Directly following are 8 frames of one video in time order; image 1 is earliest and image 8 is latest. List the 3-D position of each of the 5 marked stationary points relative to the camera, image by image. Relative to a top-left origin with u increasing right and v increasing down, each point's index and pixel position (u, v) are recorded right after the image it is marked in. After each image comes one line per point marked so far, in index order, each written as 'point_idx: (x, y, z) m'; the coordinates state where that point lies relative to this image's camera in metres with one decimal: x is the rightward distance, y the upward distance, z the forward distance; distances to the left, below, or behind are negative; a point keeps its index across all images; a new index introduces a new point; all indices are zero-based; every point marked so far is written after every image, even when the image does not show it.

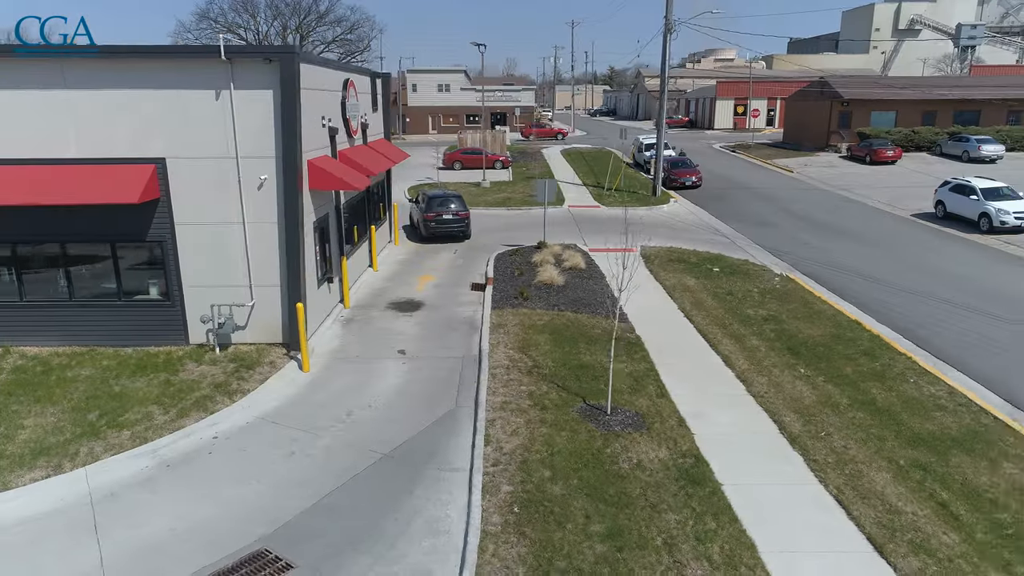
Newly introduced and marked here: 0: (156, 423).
0: (-5.3, -2.0, +10.5) m
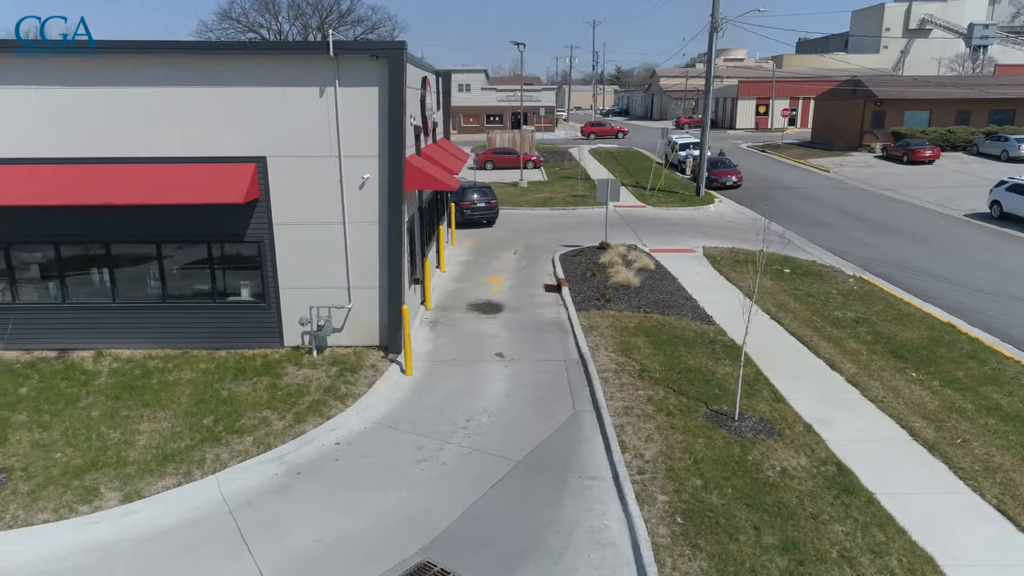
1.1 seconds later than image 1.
0: (-3.5, -2.1, +10.2) m
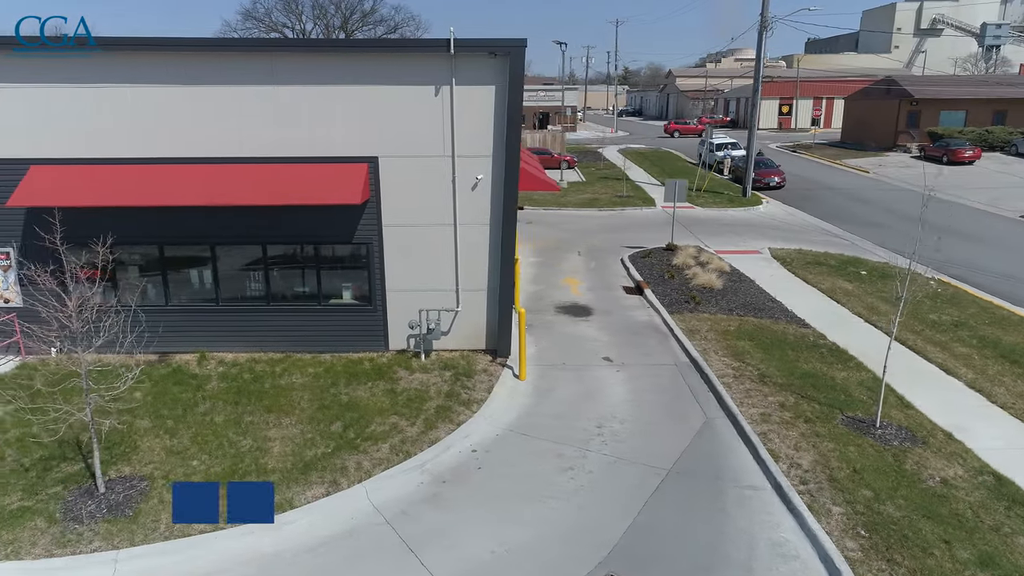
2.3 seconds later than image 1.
0: (-1.5, -2.1, +10.0) m
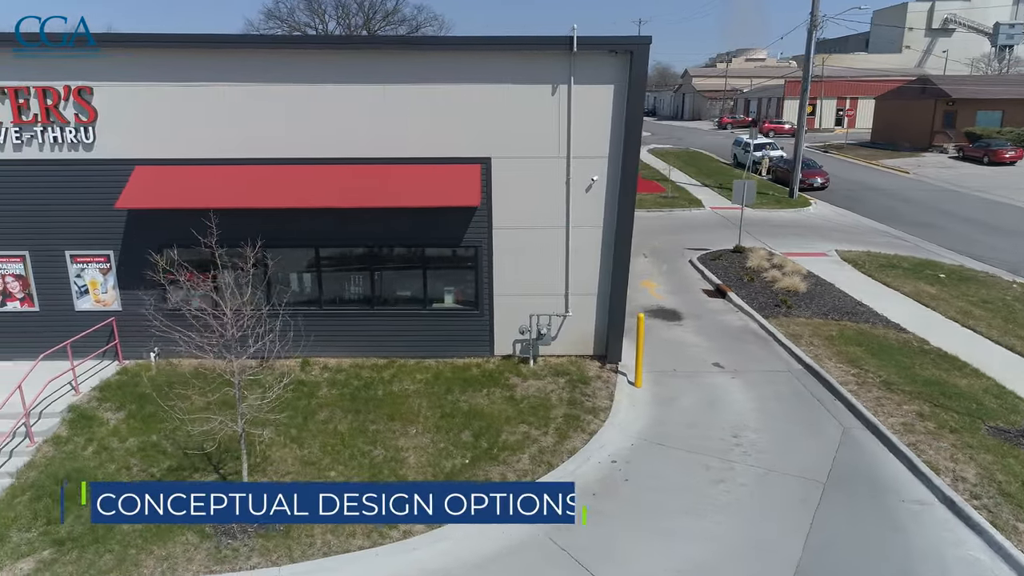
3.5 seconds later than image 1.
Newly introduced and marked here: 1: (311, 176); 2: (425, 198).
0: (+0.5, -2.2, +9.7) m
1: (-3.3, +1.9, +11.5) m
2: (-1.4, +1.4, +11.1) m
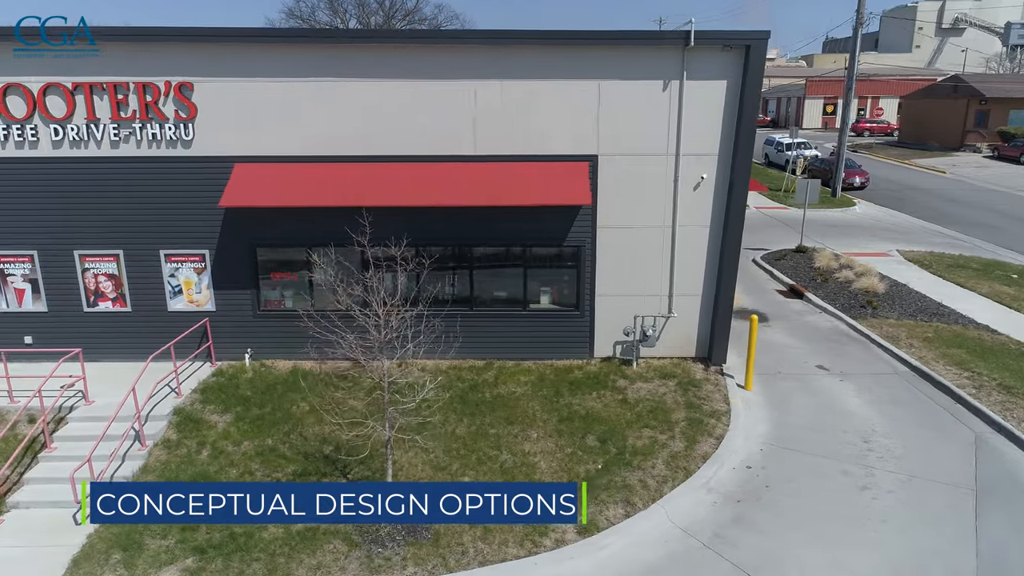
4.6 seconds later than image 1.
0: (+2.2, -2.2, +9.4) m
1: (-1.6, +1.9, +11.3) m
2: (+0.4, +1.4, +10.9) m
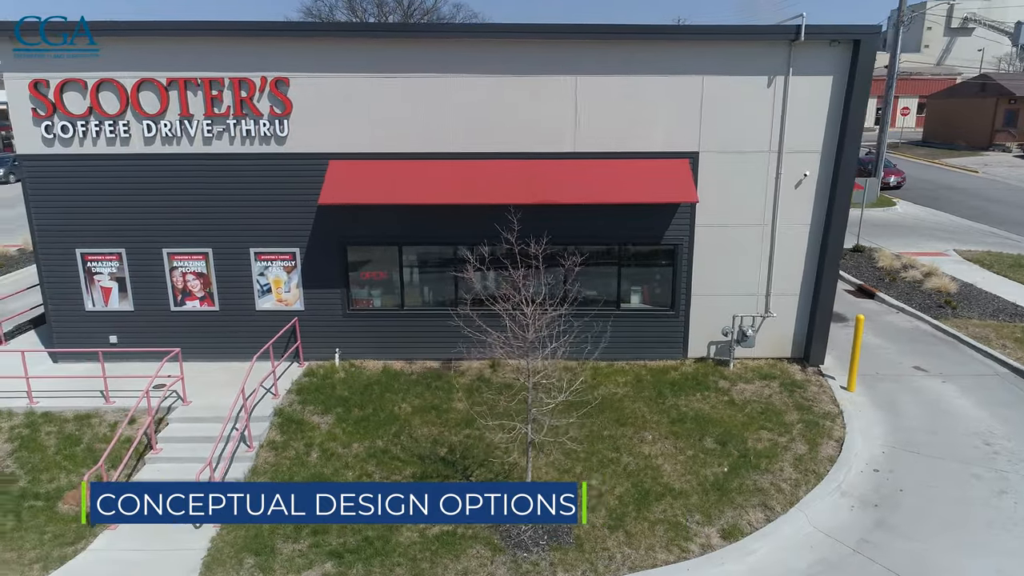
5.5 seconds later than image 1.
0: (+3.8, -2.2, +9.2) m
1: (0.0, +1.9, +11.1) m
2: (+2.0, +1.4, +10.7) m
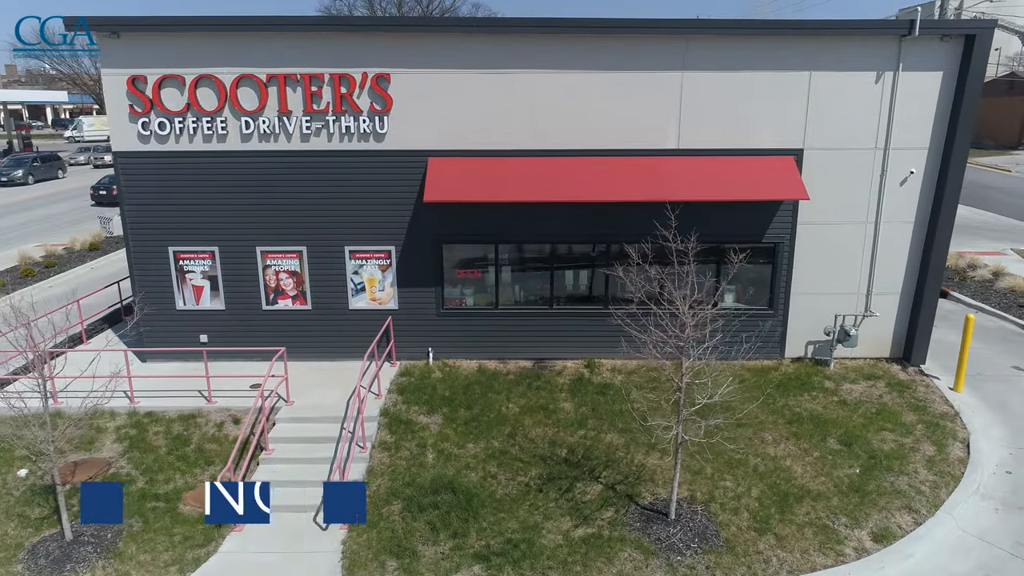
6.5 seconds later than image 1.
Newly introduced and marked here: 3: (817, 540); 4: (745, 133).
0: (+5.4, -2.2, +9.1) m
1: (+1.6, +1.9, +11.0) m
2: (+3.6, +1.5, +10.5) m
3: (+3.3, -2.7, +7.6) m
4: (+3.7, +2.5, +11.0) m
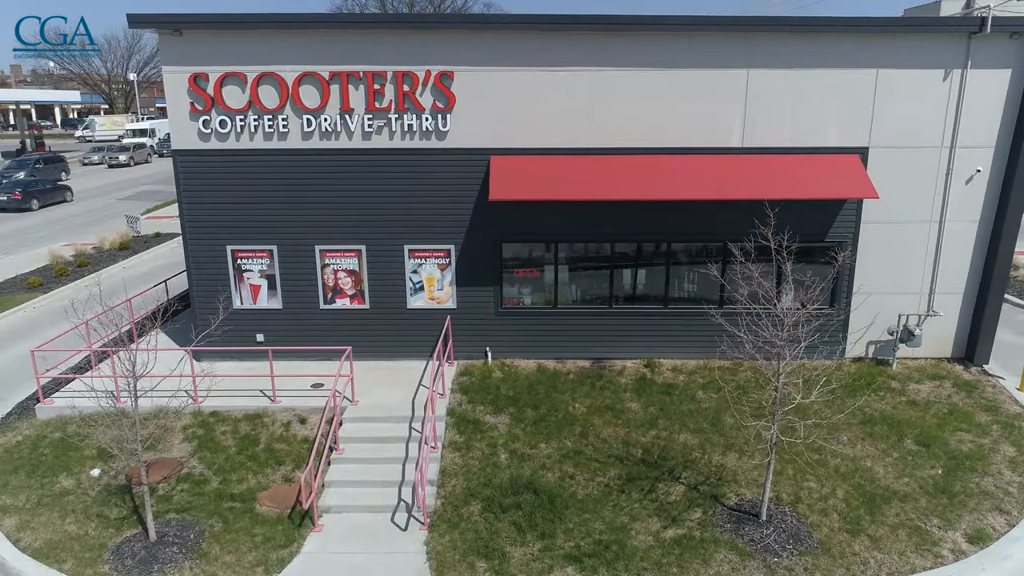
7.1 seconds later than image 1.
0: (+6.4, -2.2, +9.0) m
1: (+2.6, +1.9, +10.9) m
2: (+4.6, +1.5, +10.5) m
3: (+4.3, -2.7, +7.5) m
4: (+4.7, +2.5, +10.9) m
